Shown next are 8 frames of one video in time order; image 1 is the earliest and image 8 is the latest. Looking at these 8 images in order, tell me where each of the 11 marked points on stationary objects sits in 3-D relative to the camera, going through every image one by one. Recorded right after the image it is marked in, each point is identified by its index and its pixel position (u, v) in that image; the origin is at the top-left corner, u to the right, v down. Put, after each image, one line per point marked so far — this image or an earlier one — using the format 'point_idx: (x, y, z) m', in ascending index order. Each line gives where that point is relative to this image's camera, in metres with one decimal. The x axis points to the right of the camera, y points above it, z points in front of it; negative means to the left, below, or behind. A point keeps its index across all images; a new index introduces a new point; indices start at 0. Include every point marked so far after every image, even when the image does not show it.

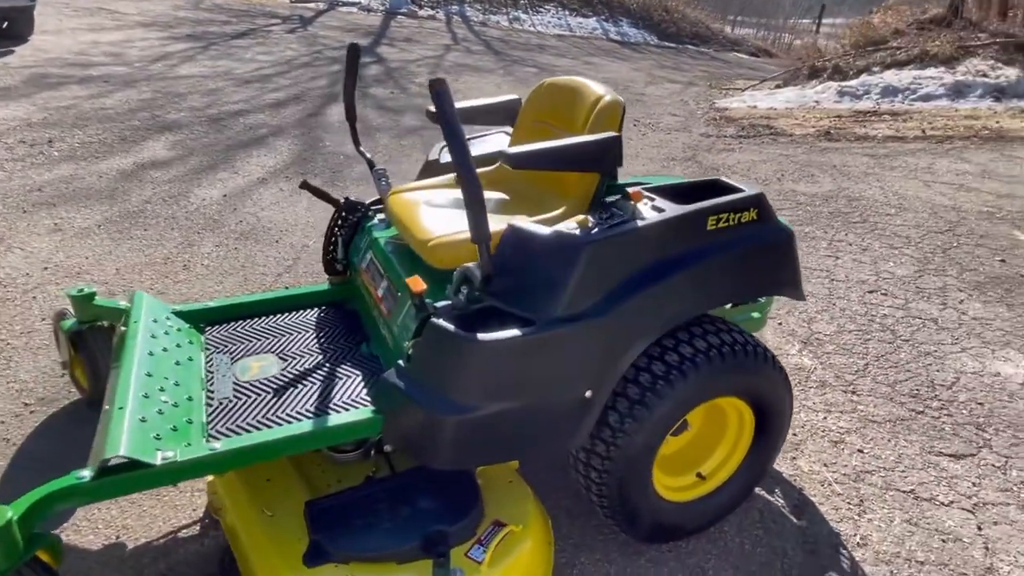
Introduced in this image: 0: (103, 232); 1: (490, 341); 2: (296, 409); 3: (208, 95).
0: (-3.1, +0.4, +4.7) m
1: (-0.1, -0.2, +1.8) m
2: (-0.7, -0.4, +2.1) m
3: (-4.6, +2.9, +9.5) m
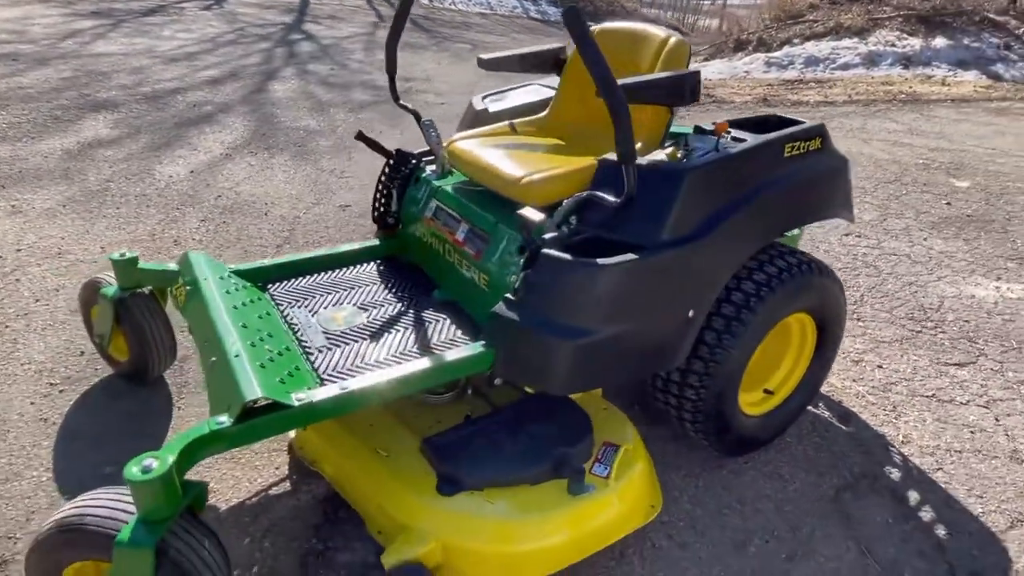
0: (-3.1, +0.5, +4.4) m
1: (+0.3, +0.1, +1.9) m
2: (-0.4, -0.2, +2.1) m
3: (-5.3, +3.0, +8.8) m
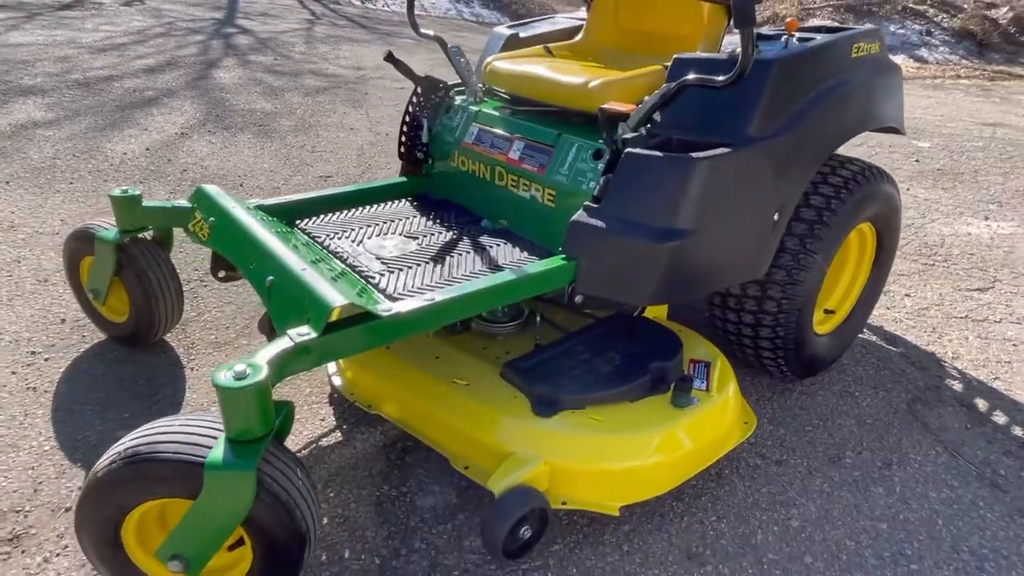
0: (-3.1, +0.6, +3.9) m
1: (+0.5, +0.4, +1.8) m
2: (-0.1, +0.1, +1.9) m
3: (-5.9, +3.0, +8.1) m
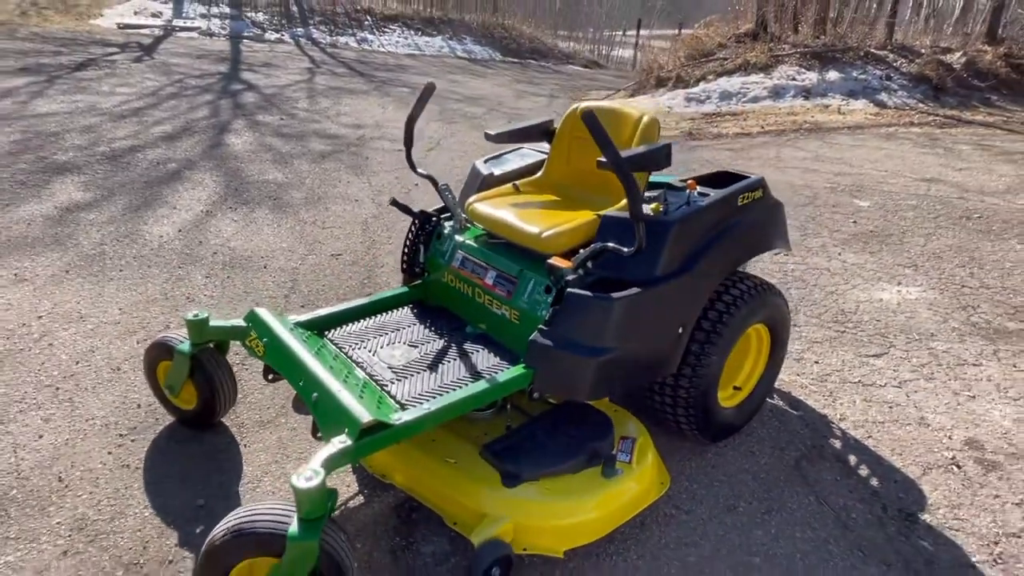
0: (-3.2, +0.1, +4.6) m
1: (+0.4, 0.0, +2.5) m
2: (-0.2, -0.4, +2.6) m
3: (-6.1, +2.2, +8.9) m
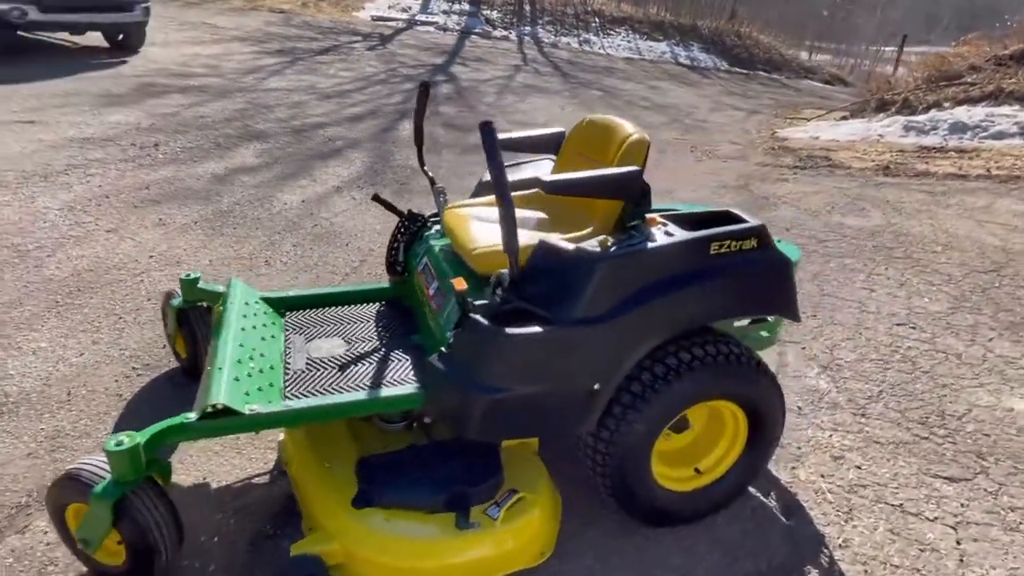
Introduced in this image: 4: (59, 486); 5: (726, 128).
0: (-2.7, +0.5, +5.4) m
1: (0.0, -0.2, +2.2) m
2: (-0.6, -0.4, +2.5) m
3: (-3.6, +3.0, +10.3) m
4: (-1.5, -0.7, +2.1) m
5: (+3.9, +2.9, +11.3) m
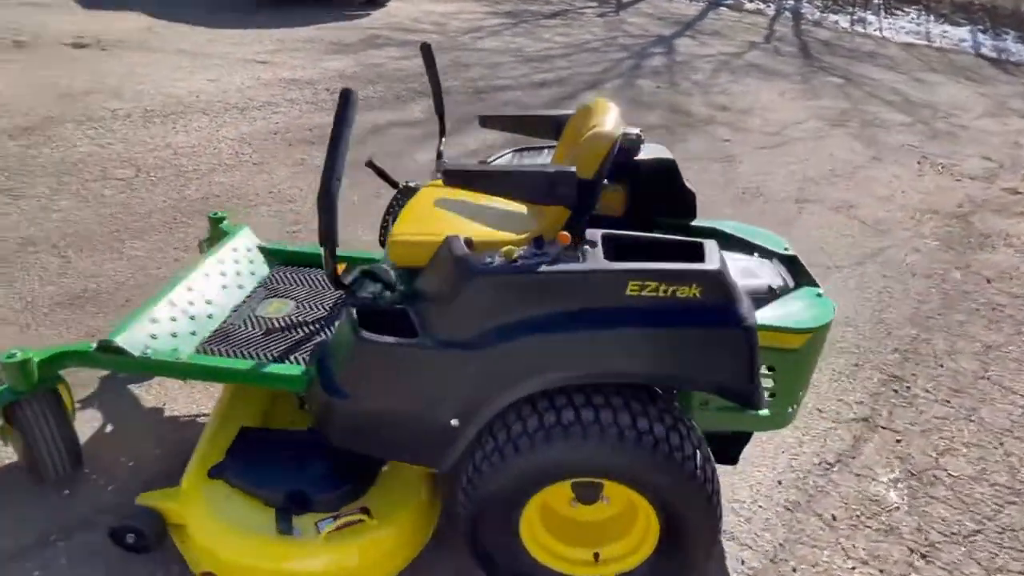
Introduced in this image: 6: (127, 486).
0: (-1.7, +1.1, +5.7) m
1: (-0.4, -0.2, +1.9) m
2: (-0.9, -0.2, +2.4) m
3: (-0.4, +3.7, +10.5) m
4: (-1.9, -0.3, +2.4) m
5: (+6.8, +2.1, +8.9) m
6: (-1.5, -0.8, +2.5) m
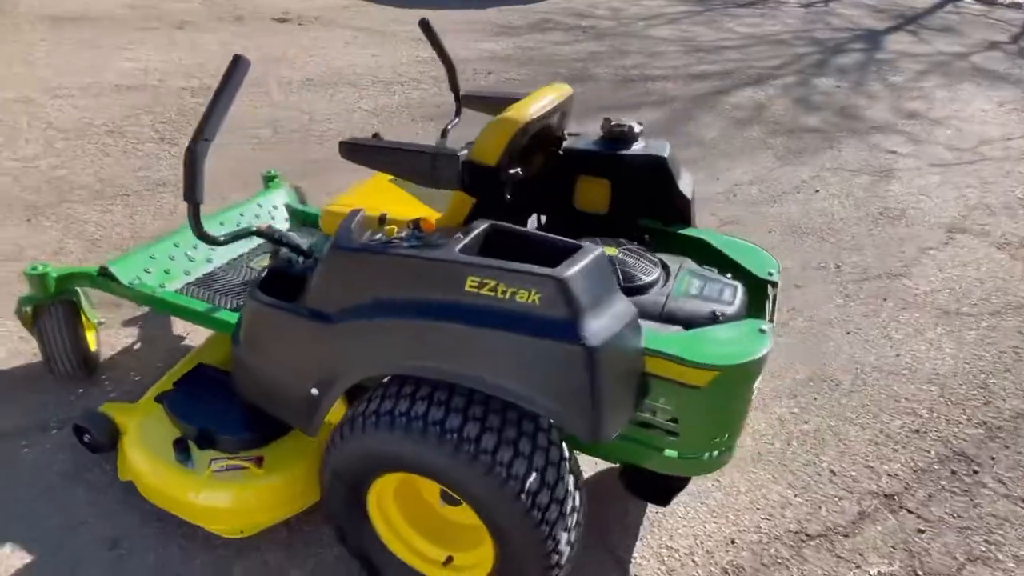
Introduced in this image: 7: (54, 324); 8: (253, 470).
0: (-0.8, +1.3, +6.0) m
1: (-0.8, 0.0, +2.0) m
2: (-1.2, 0.0, +2.6) m
3: (+2.2, +3.7, +10.1) m
4: (-2.1, 0.0, +2.9) m
5: (+8.4, +1.1, +6.6) m
6: (-1.8, -0.5, +2.9) m
7: (-2.0, -0.2, +2.7) m
8: (-0.9, -0.6, +2.2) m
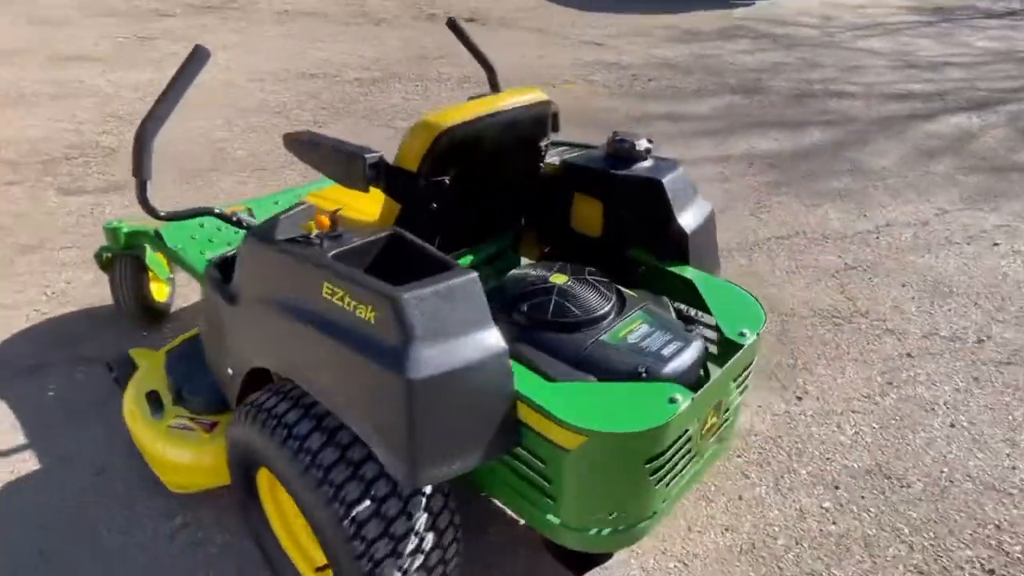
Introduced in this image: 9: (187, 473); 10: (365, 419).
0: (+0.4, +1.3, +5.9) m
1: (-1.0, 0.0, +2.1) m
2: (-1.2, +0.1, +2.8) m
3: (+4.7, +3.1, +8.9) m
4: (-2.0, +0.2, +3.3) m
5: (+9.2, -0.3, +3.9) m
6: (-1.7, -0.3, +3.2) m
7: (-1.9, +0.1, +3.1) m
8: (-1.1, -0.5, +2.3) m
9: (-1.2, -0.7, +2.3) m
10: (-0.3, -0.3, +1.5) m
